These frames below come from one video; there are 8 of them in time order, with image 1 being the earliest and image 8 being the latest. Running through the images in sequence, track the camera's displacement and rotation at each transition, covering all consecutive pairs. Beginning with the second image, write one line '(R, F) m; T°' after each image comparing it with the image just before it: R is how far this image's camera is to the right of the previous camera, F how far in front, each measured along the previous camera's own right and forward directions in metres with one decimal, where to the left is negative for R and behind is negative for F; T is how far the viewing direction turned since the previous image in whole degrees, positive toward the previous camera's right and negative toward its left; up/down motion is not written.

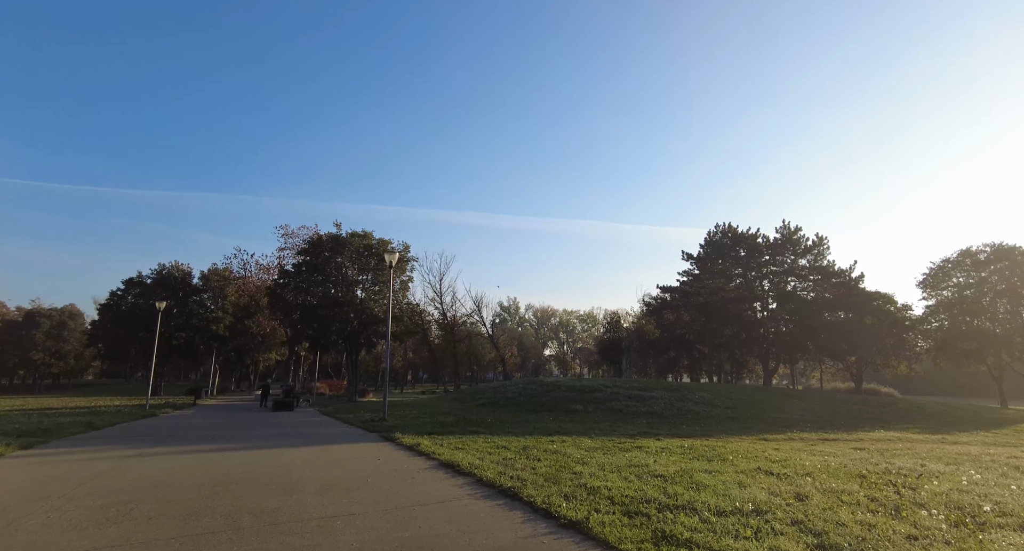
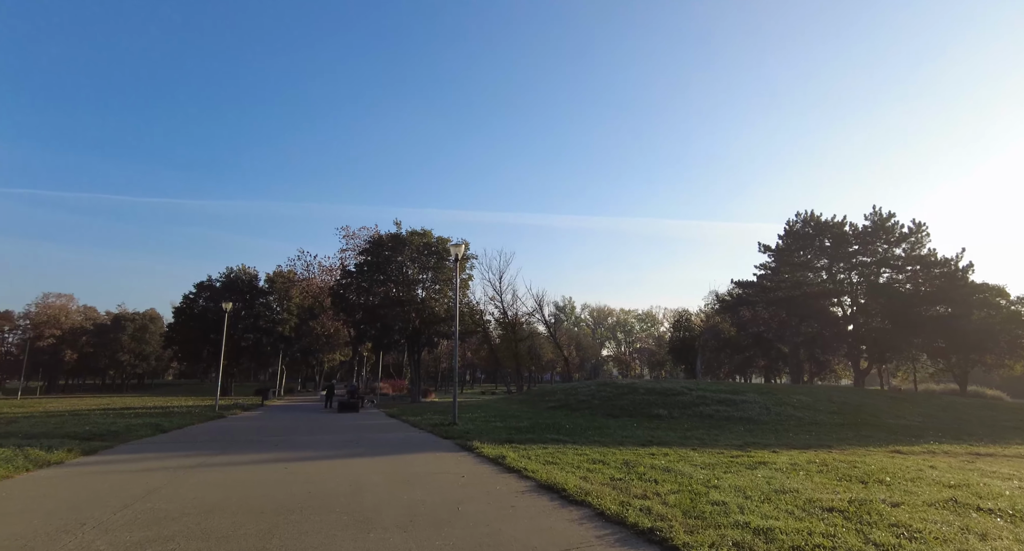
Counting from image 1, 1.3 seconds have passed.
(-0.7, +1.5) m; -6°
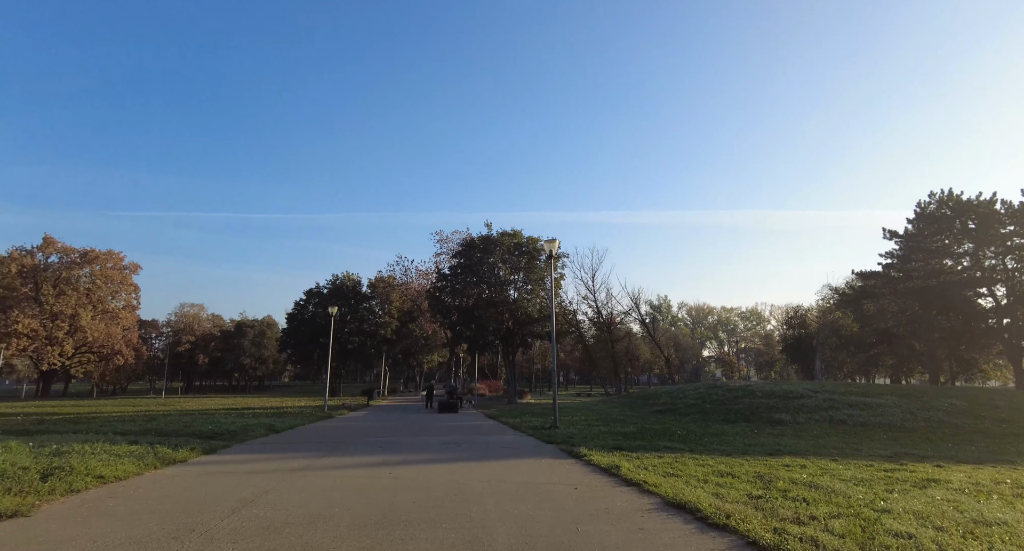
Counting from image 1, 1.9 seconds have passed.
(-0.3, +0.7) m; -9°
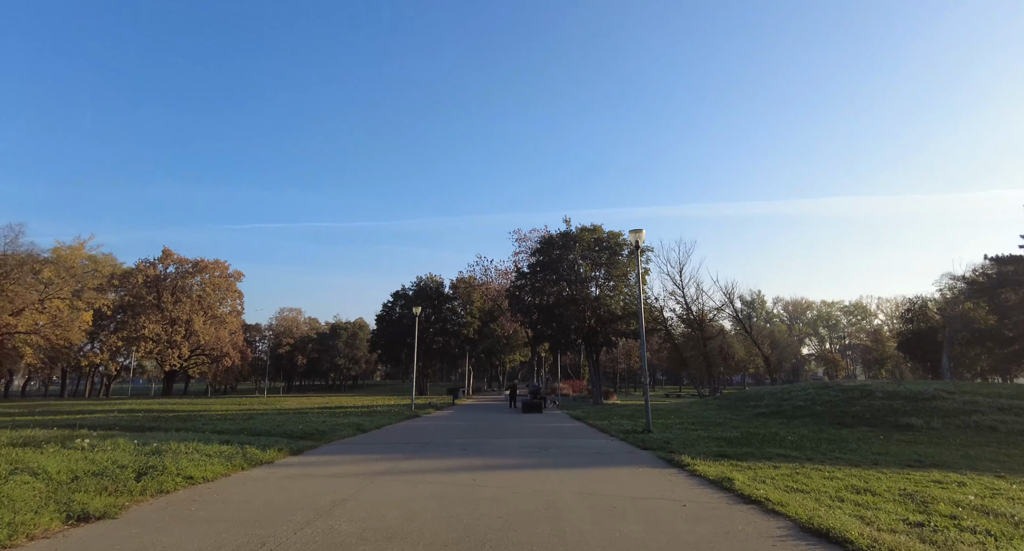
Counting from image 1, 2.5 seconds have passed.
(-0.1, +0.8) m; -8°
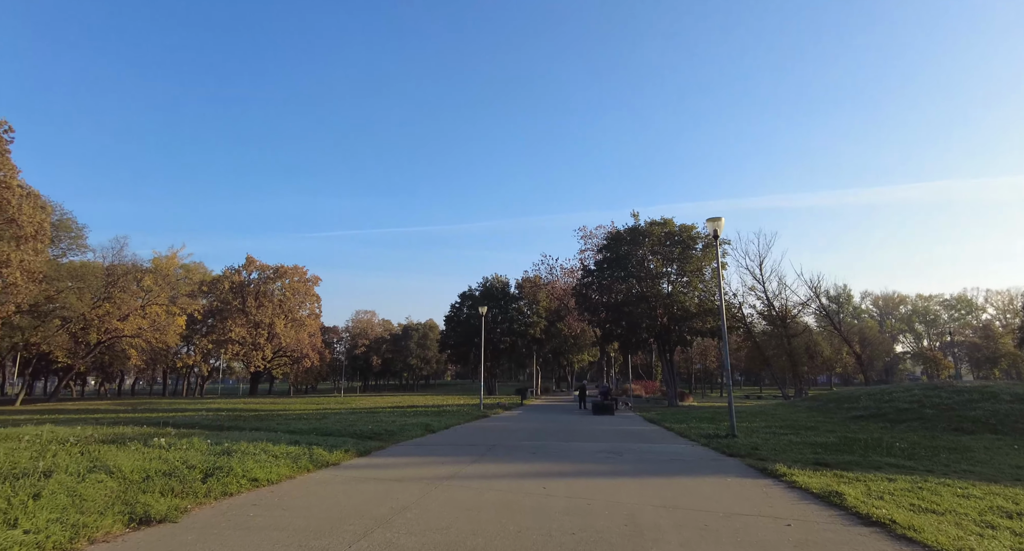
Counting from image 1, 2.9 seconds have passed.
(0.0, +0.6) m; -7°
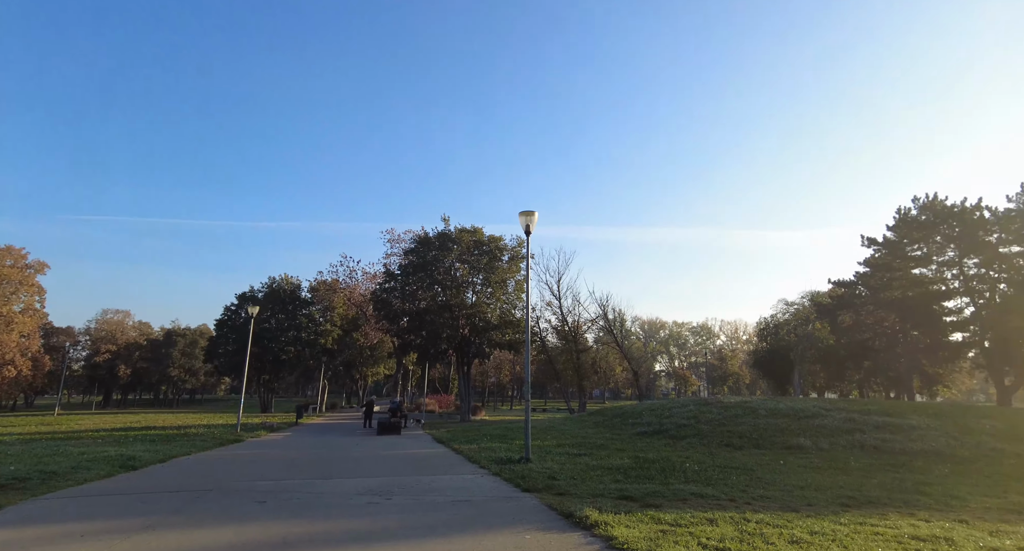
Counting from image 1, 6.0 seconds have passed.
(+0.8, +2.6) m; +20°
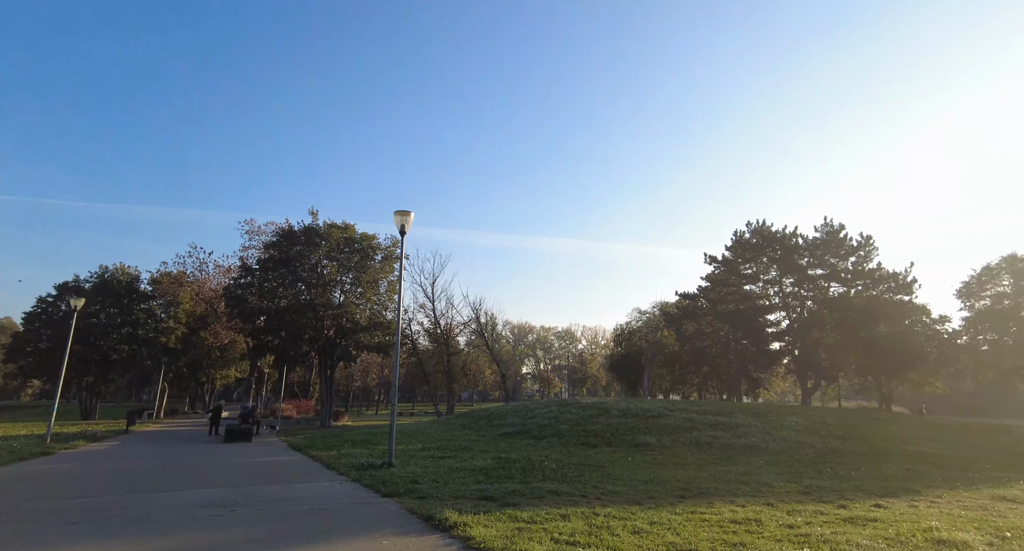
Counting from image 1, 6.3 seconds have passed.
(0.0, -0.1) m; +13°
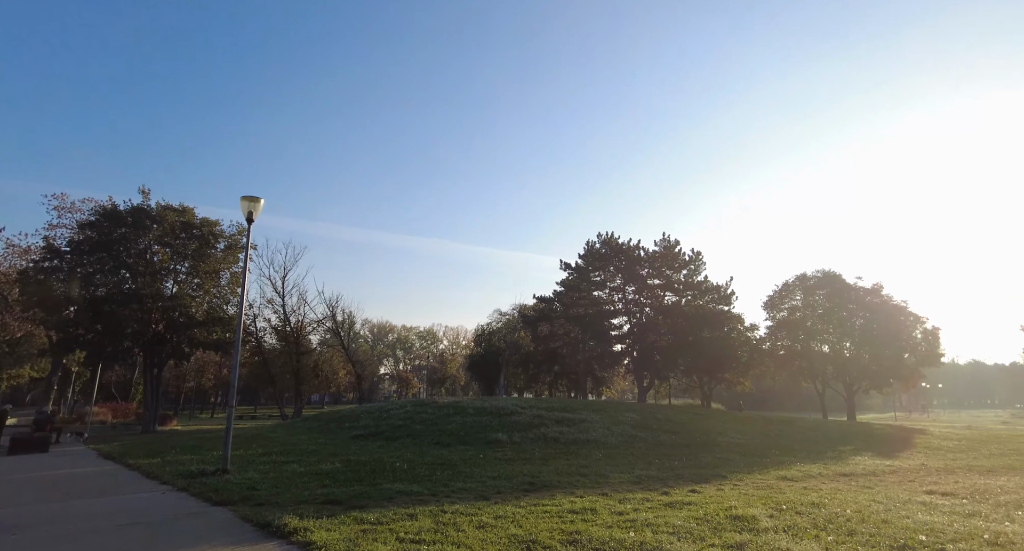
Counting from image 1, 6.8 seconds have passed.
(+0.1, -0.1) m; +14°
